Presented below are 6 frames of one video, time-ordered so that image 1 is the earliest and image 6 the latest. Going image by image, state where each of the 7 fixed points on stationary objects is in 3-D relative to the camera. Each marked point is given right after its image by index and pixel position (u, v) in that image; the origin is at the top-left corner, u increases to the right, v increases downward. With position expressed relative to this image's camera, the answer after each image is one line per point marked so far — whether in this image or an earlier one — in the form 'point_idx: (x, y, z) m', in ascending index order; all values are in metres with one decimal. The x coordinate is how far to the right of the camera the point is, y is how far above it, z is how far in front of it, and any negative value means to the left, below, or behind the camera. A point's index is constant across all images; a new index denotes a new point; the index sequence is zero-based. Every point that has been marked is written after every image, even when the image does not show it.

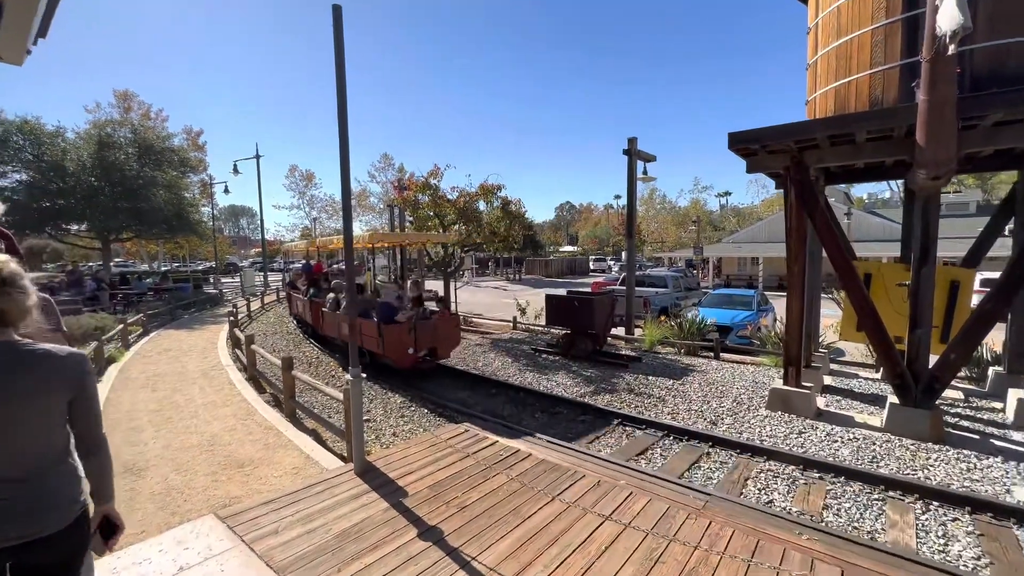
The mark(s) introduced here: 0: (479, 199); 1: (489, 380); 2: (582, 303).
0: (-1.0, +2.8, +14.3) m
1: (-0.5, -1.8, +8.9) m
2: (+1.6, -0.4, +10.5) m
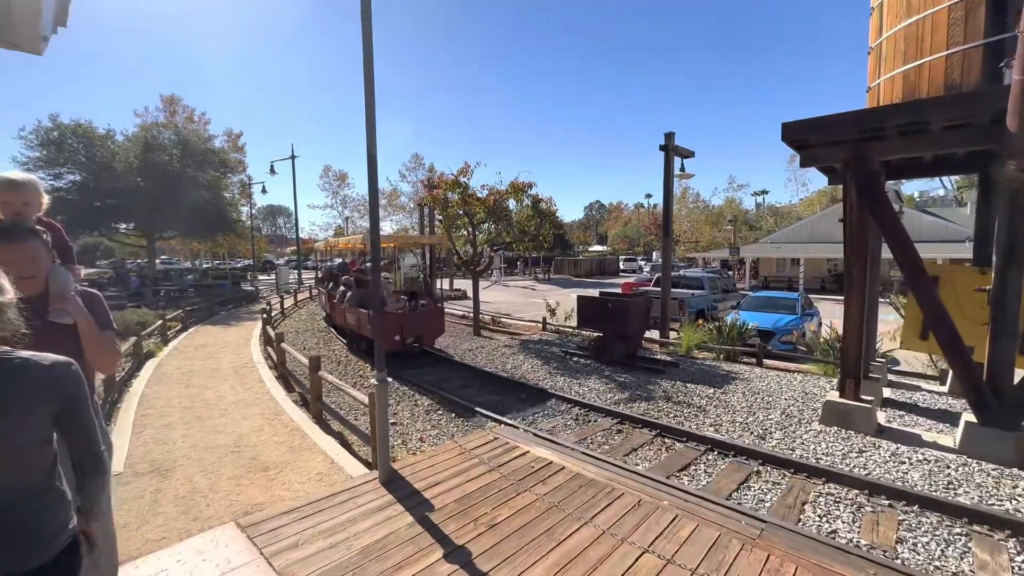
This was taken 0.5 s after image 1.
0: (-0.1, +2.8, +14.0) m
1: (+0.1, -1.8, +8.6) m
2: (+2.3, -0.4, +10.1) m
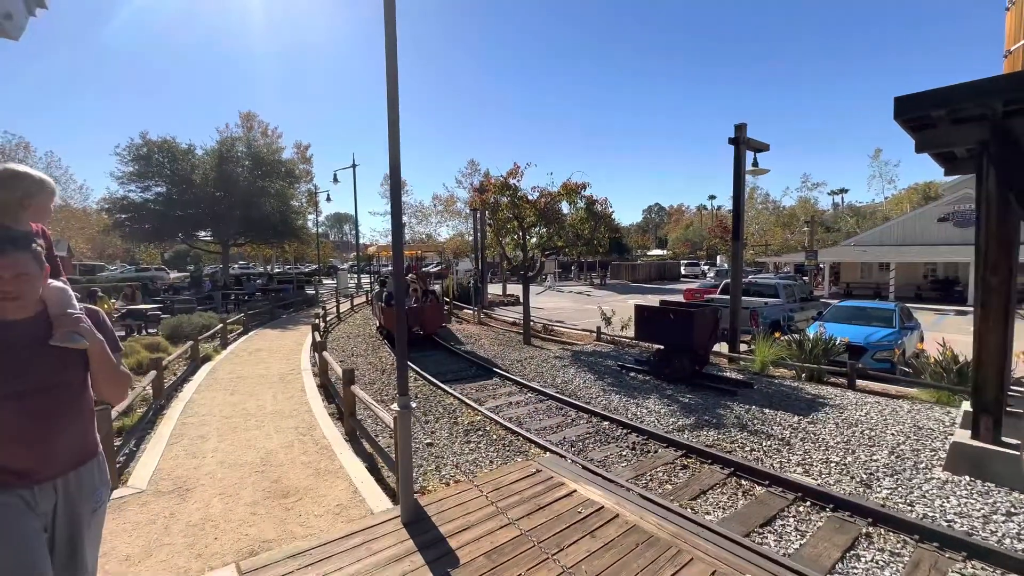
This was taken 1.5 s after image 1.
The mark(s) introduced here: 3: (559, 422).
0: (+1.4, +2.6, +13.2) m
1: (+1.0, -2.0, +7.9) m
2: (+3.4, -0.6, +9.1) m
3: (+0.7, -2.1, +7.1) m
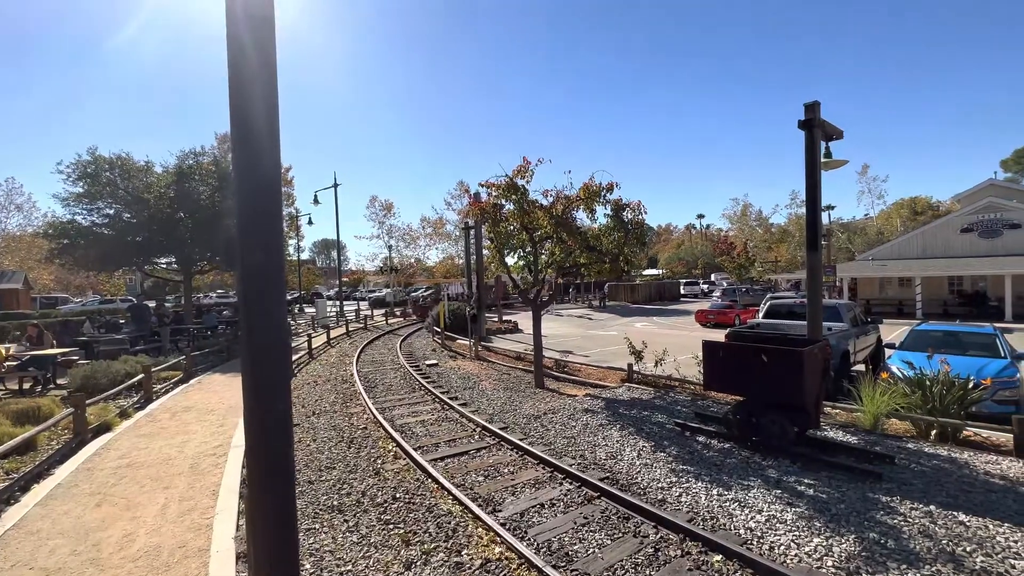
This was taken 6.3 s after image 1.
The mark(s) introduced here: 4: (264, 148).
0: (+1.6, +1.9, +10.6) m
1: (+1.3, -2.4, +5.0) m
2: (+3.7, -1.0, +6.3) m
3: (+1.1, -2.5, +4.2) m
4: (-1.2, +0.7, +2.2) m
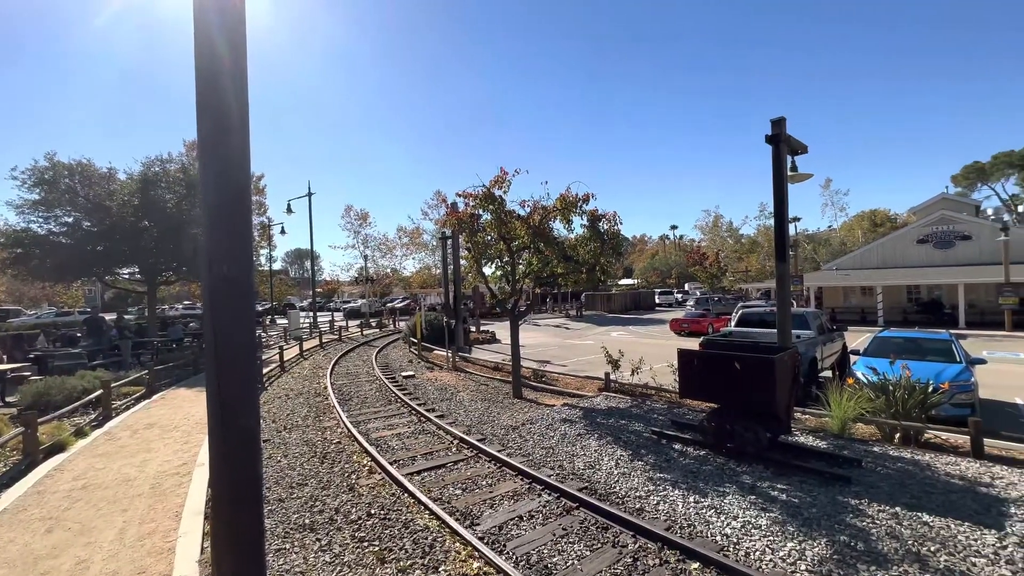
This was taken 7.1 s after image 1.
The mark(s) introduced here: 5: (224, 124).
0: (+1.1, +1.7, +10.7) m
1: (+1.1, -2.5, +4.9) m
2: (+3.4, -1.1, +6.4) m
3: (+0.9, -2.6, +4.2) m
4: (-1.3, +0.6, +2.1) m
5: (-1.4, +0.8, +2.1) m
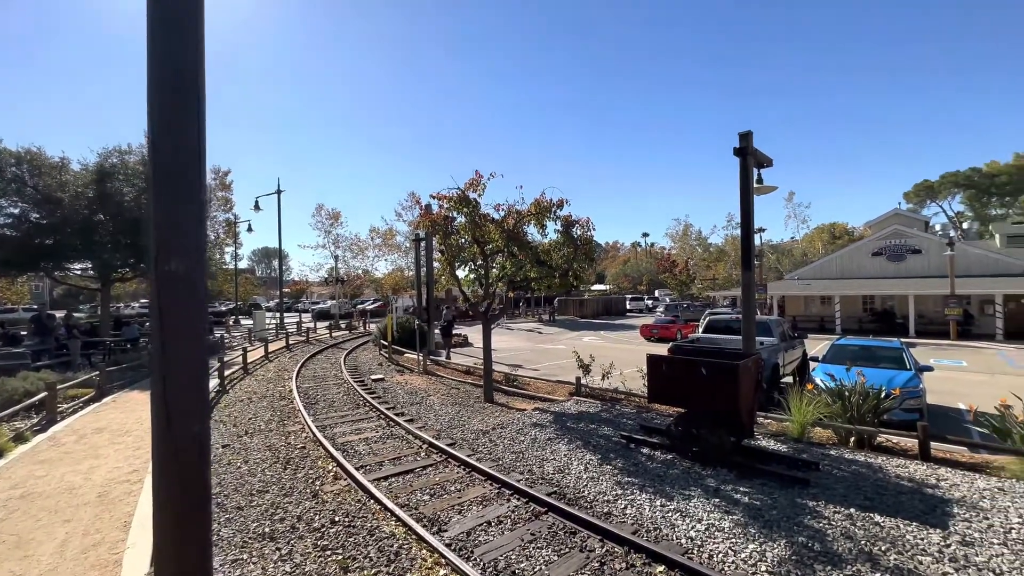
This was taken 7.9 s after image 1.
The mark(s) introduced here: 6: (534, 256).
0: (+0.5, +1.6, +10.7) m
1: (+0.8, -2.6, +5.0) m
2: (+2.9, -1.2, +6.6) m
3: (+0.6, -2.6, +4.2) m
4: (-1.4, +0.6, +2.0) m
5: (-1.5, +0.8, +2.0) m
6: (+0.5, +0.8, +11.0) m
